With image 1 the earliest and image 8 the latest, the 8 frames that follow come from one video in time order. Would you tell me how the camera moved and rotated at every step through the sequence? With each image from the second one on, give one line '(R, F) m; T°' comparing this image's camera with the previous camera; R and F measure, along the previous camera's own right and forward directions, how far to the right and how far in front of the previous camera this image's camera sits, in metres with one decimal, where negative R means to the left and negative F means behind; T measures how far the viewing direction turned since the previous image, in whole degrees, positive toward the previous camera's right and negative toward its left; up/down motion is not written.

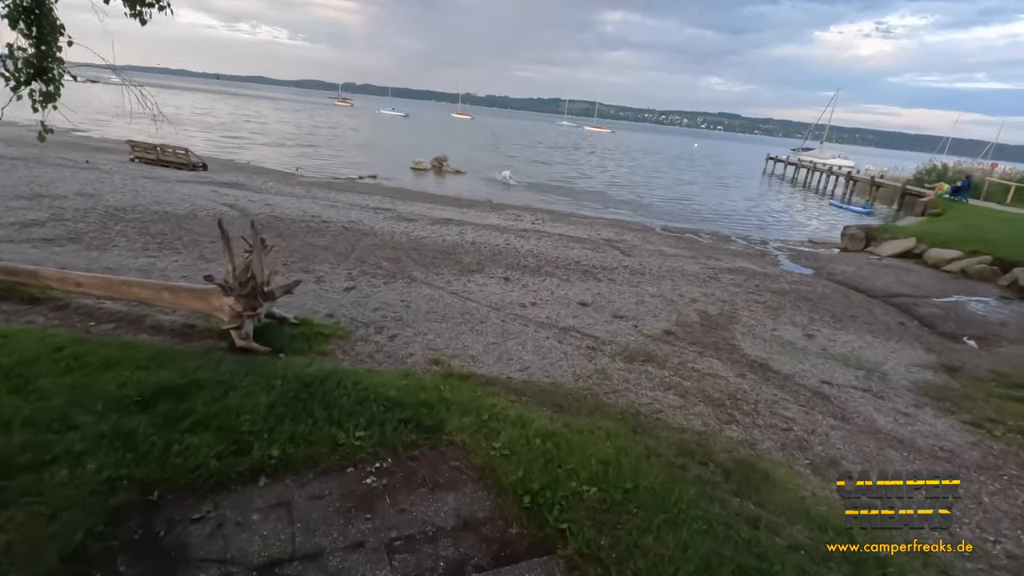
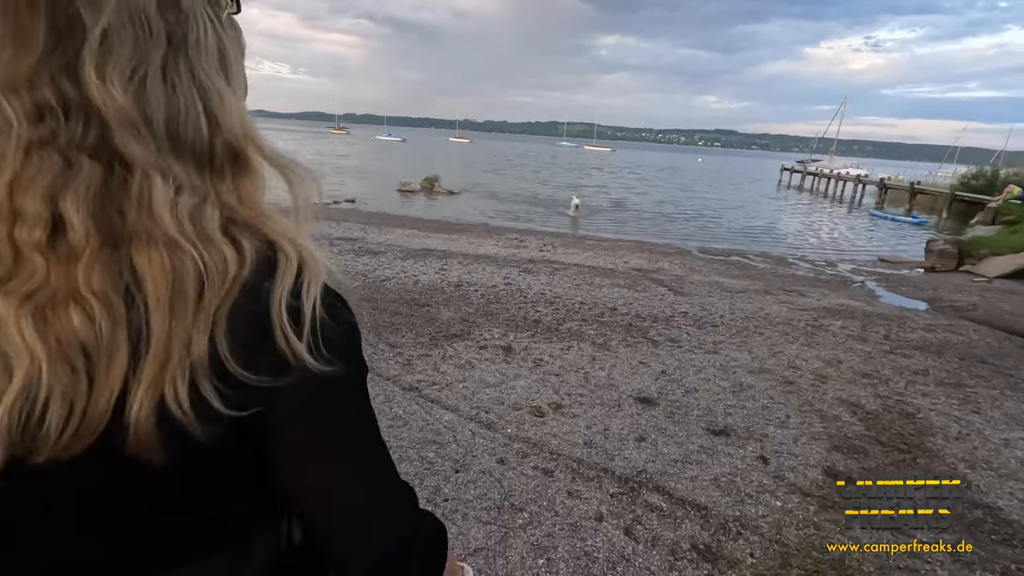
(0.0, +5.1) m; 0°
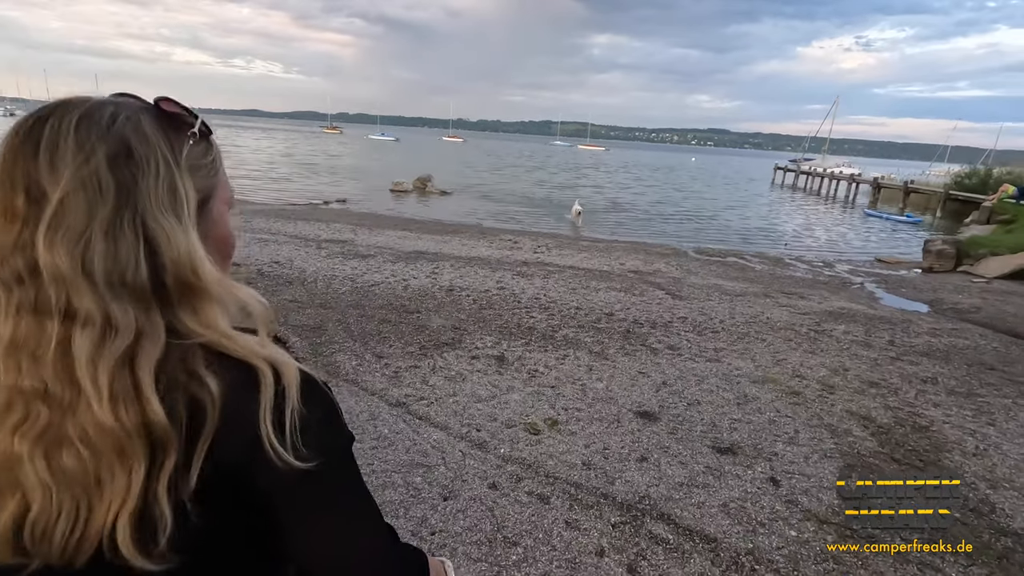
(0.0, +0.4) m; +1°
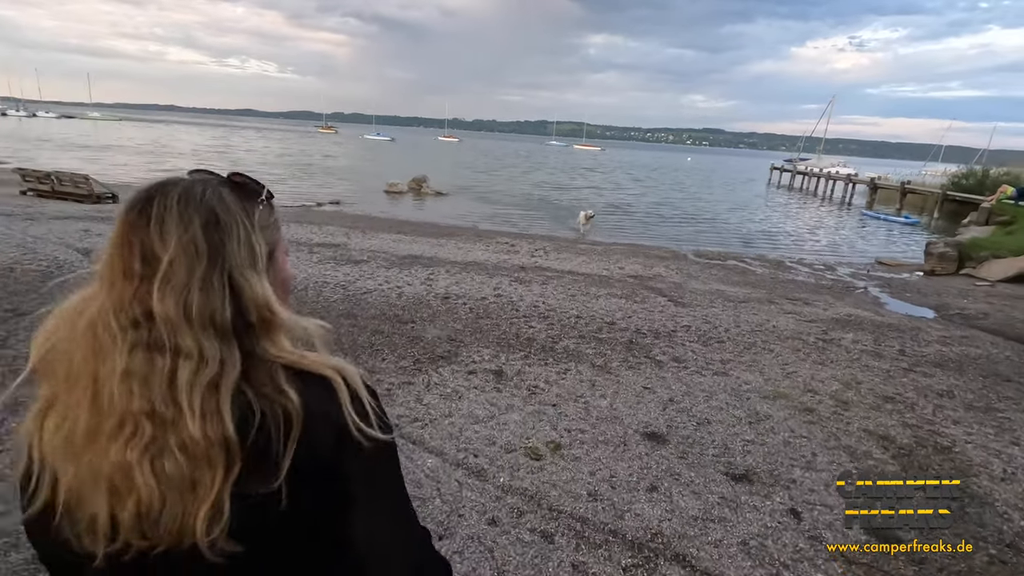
(0.0, +0.4) m; 0°
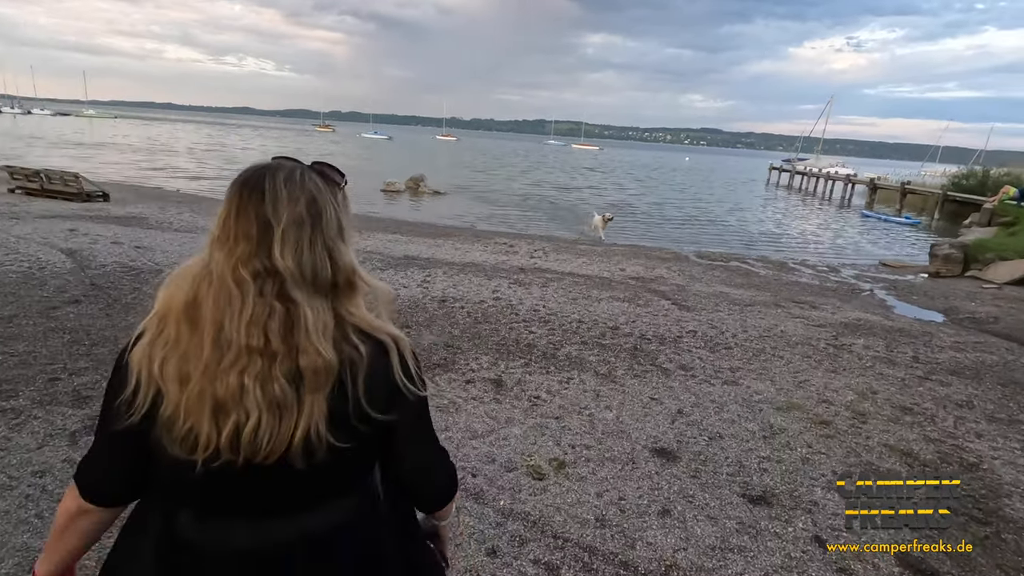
(0.0, +0.4) m; 0°
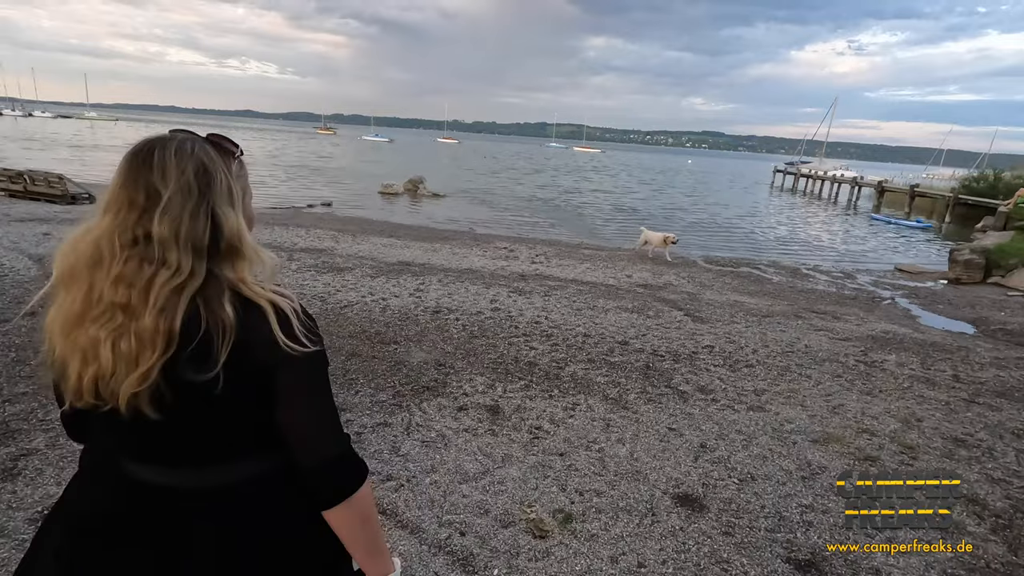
(0.0, +0.8) m; 0°
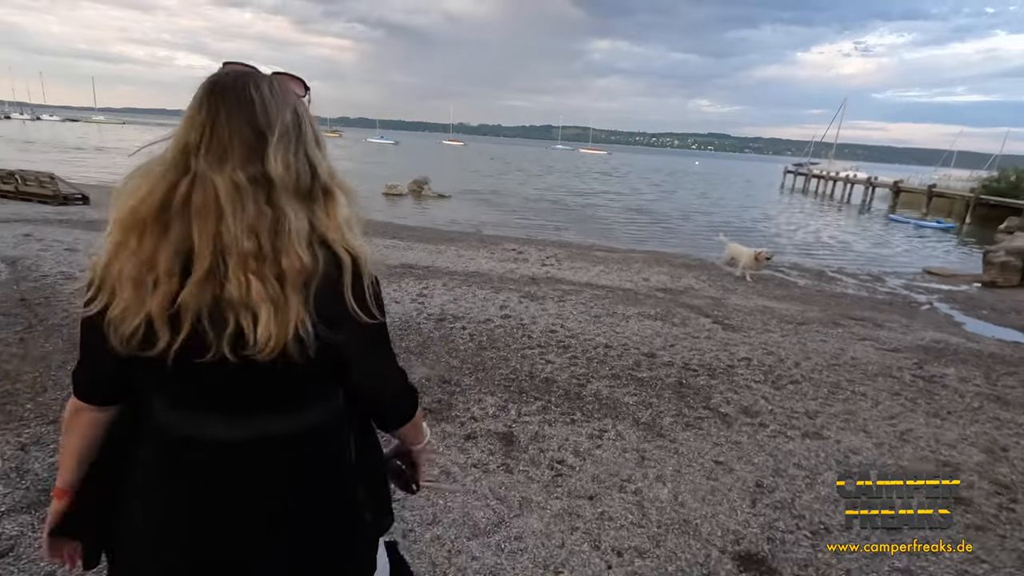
(-0.1, +0.9) m; -1°
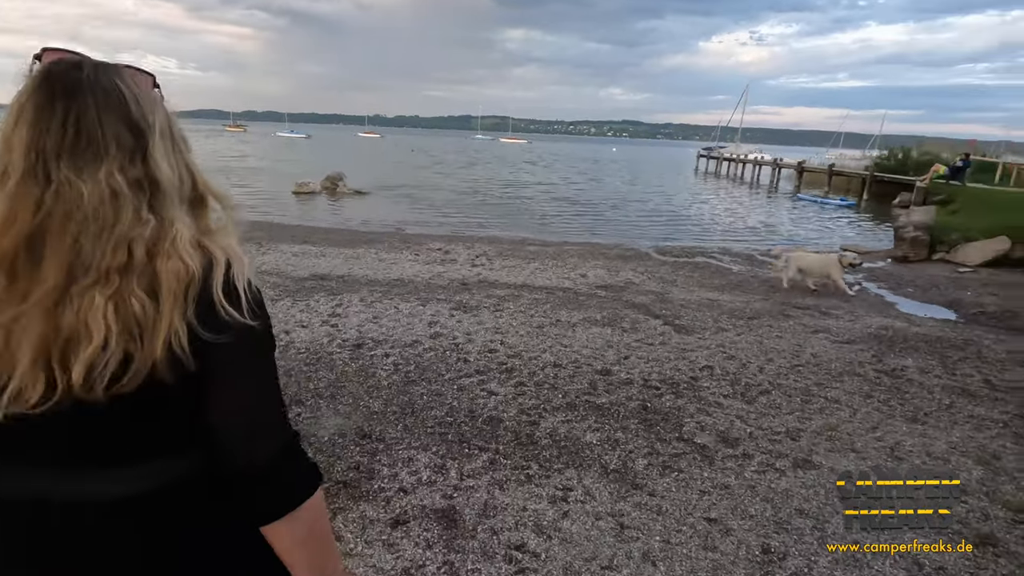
(0.0, +1.2) m; +8°
